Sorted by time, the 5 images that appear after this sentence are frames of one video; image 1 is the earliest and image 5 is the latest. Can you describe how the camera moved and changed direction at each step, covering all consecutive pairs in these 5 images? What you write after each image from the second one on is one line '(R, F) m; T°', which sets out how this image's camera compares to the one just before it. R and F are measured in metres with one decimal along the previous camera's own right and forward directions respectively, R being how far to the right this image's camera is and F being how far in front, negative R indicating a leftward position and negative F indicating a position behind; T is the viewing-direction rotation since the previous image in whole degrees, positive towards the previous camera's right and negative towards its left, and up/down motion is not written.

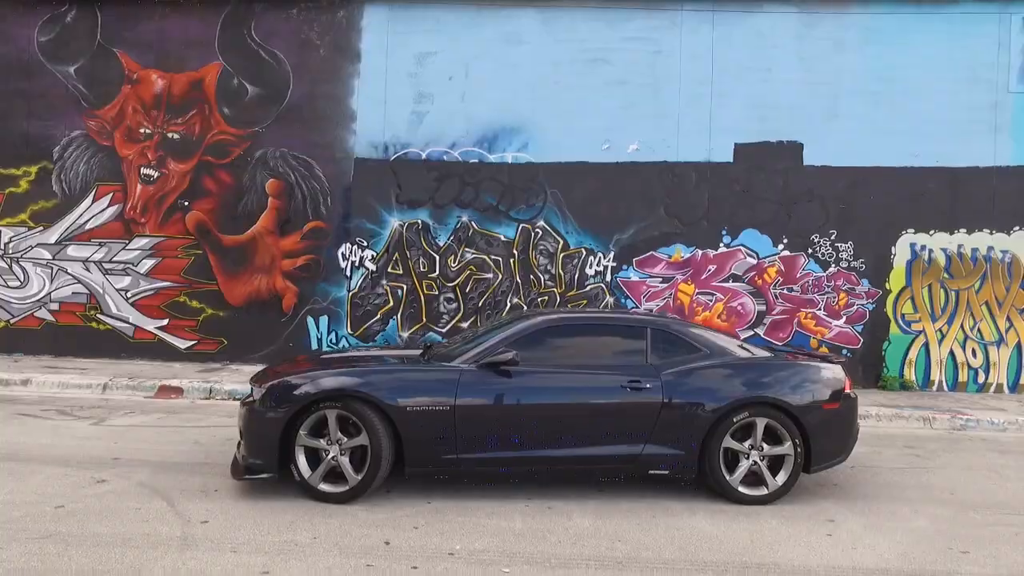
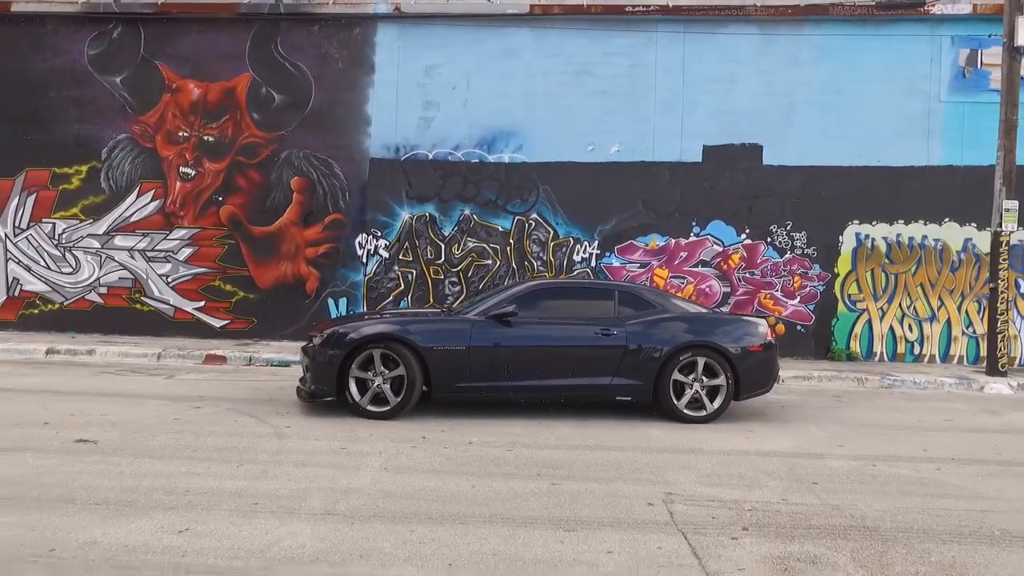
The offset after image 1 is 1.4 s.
(-0.1, -1.5) m; +1°
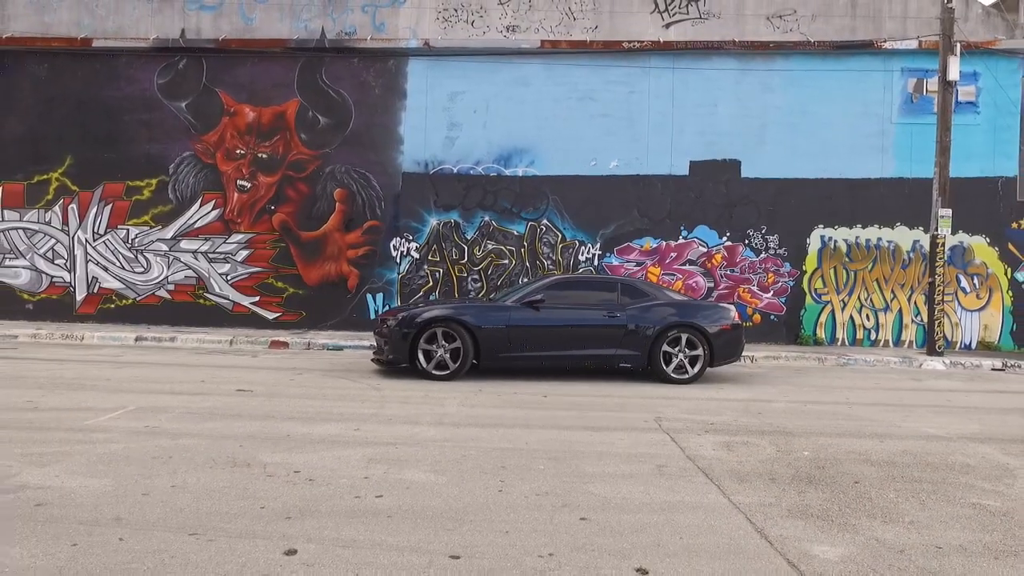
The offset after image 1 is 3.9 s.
(-0.4, -1.9) m; 0°
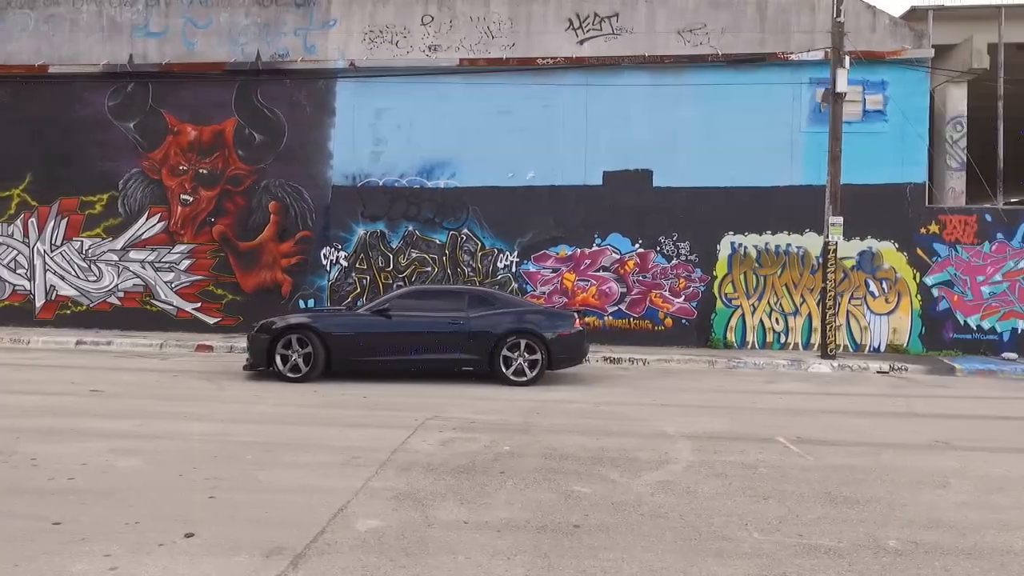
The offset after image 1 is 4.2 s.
(+2.5, -0.7) m; -3°
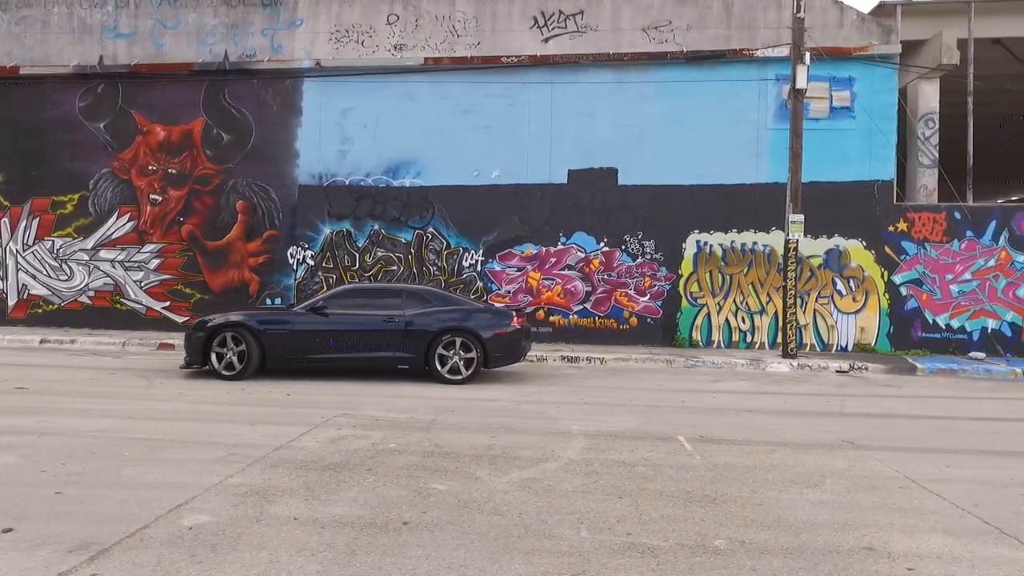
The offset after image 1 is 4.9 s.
(+1.1, 0.0) m; -1°
